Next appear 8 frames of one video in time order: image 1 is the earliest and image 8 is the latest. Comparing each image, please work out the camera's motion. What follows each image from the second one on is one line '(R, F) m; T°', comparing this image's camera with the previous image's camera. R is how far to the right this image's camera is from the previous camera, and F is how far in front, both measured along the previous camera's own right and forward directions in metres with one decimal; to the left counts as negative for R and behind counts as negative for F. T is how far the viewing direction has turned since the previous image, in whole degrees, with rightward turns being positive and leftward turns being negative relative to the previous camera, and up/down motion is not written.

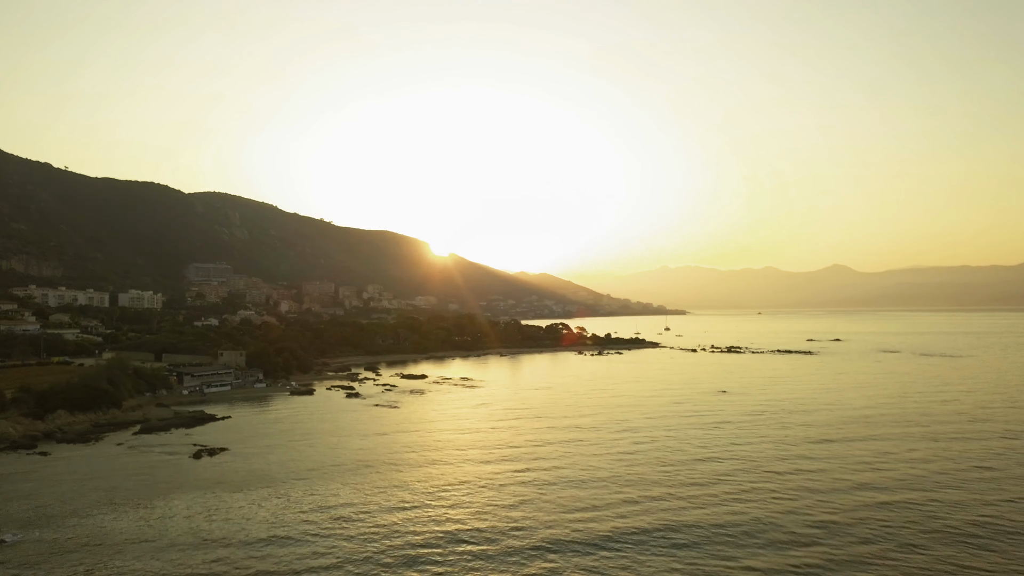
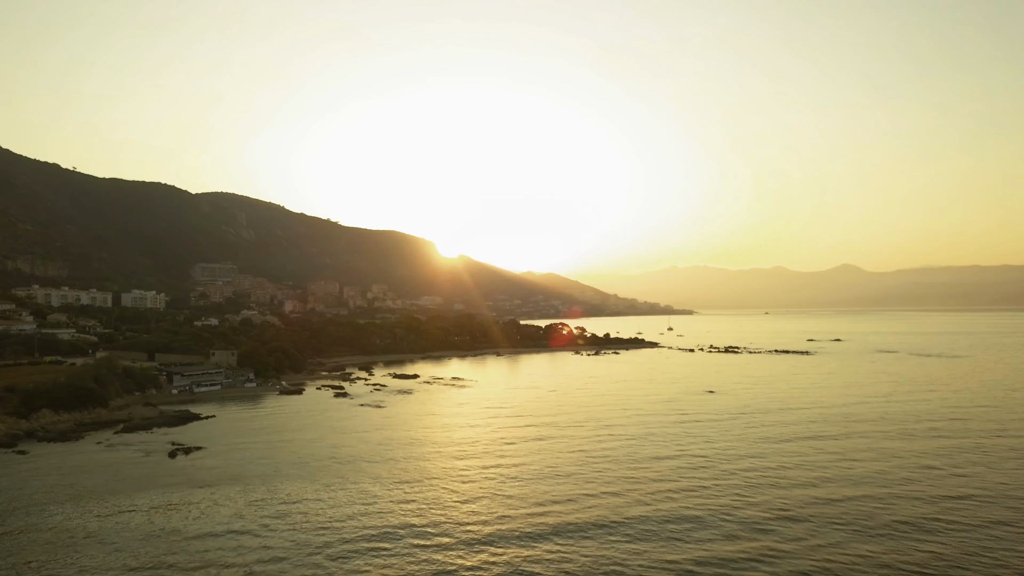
(+1.3, -0.2) m; 0°
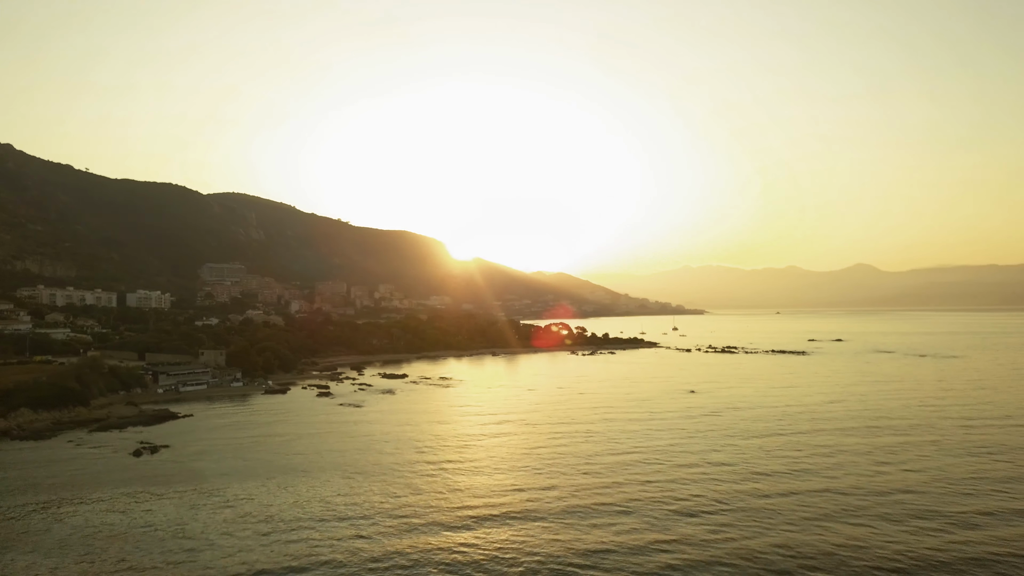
(+1.9, -0.2) m; -1°
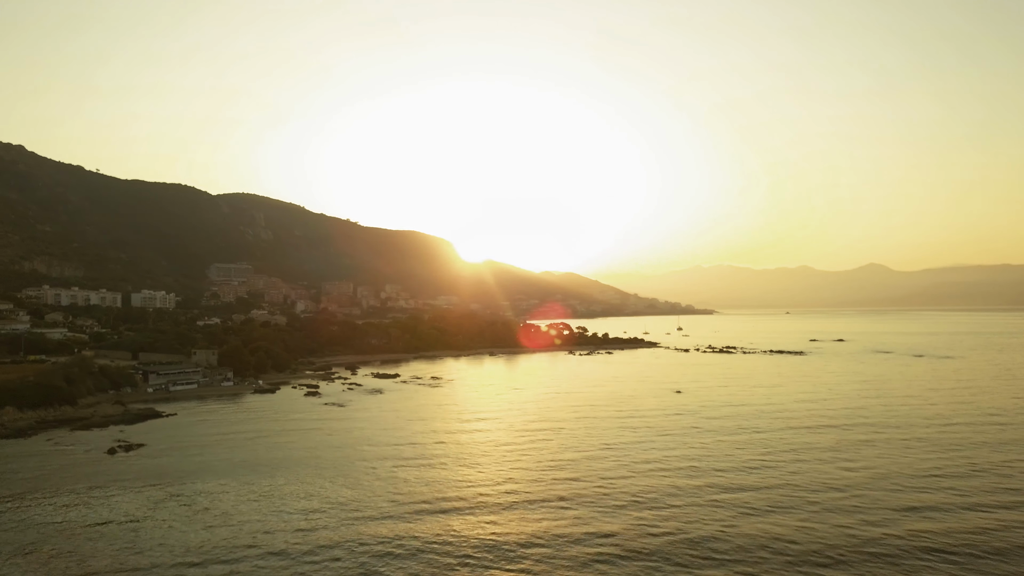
(+1.5, -0.2) m; -1°
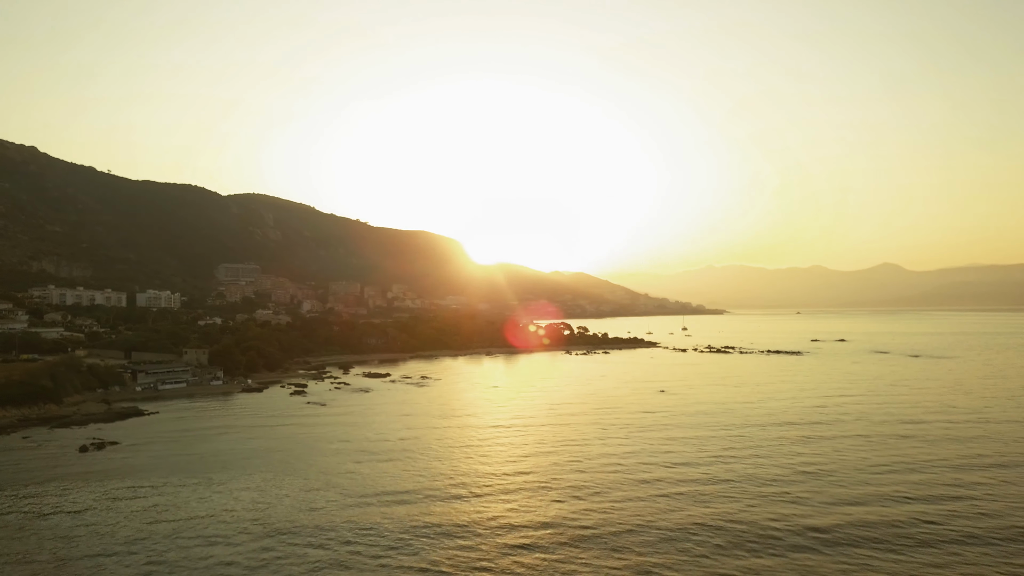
(+1.7, -0.2) m; -1°
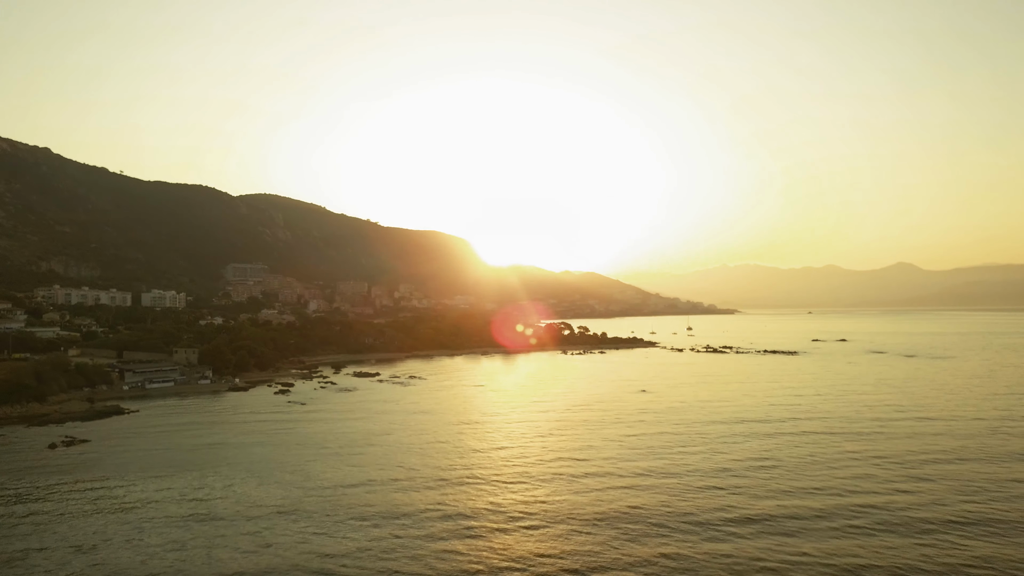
(+1.9, -0.3) m; -1°
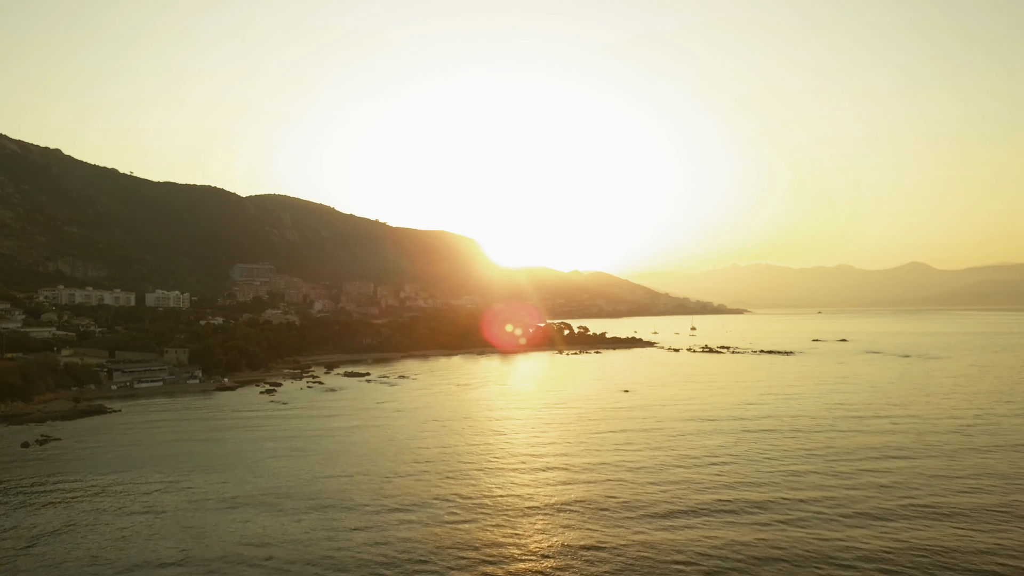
(+1.7, -0.2) m; -1°
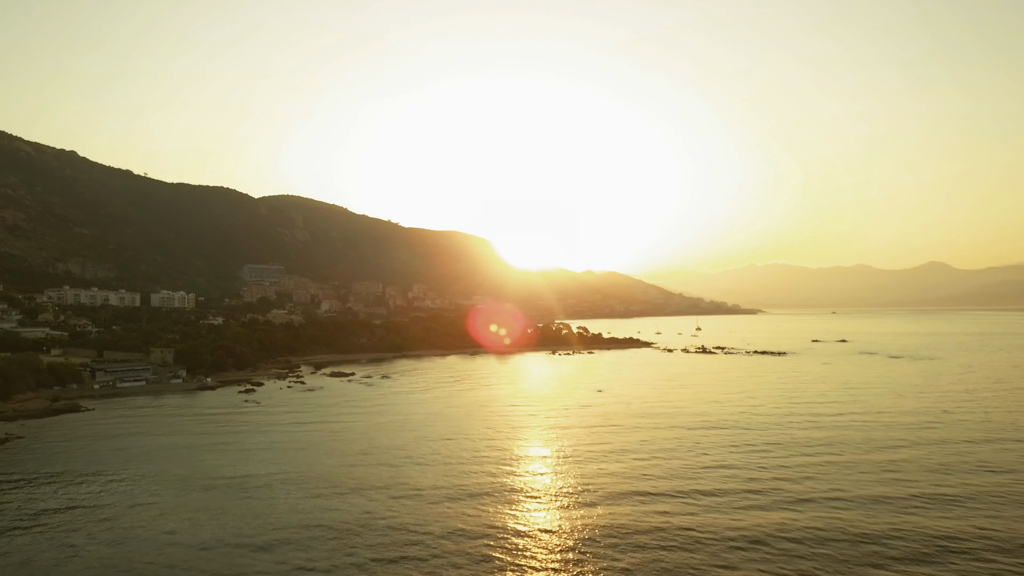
(+2.6, -0.4) m; -1°
